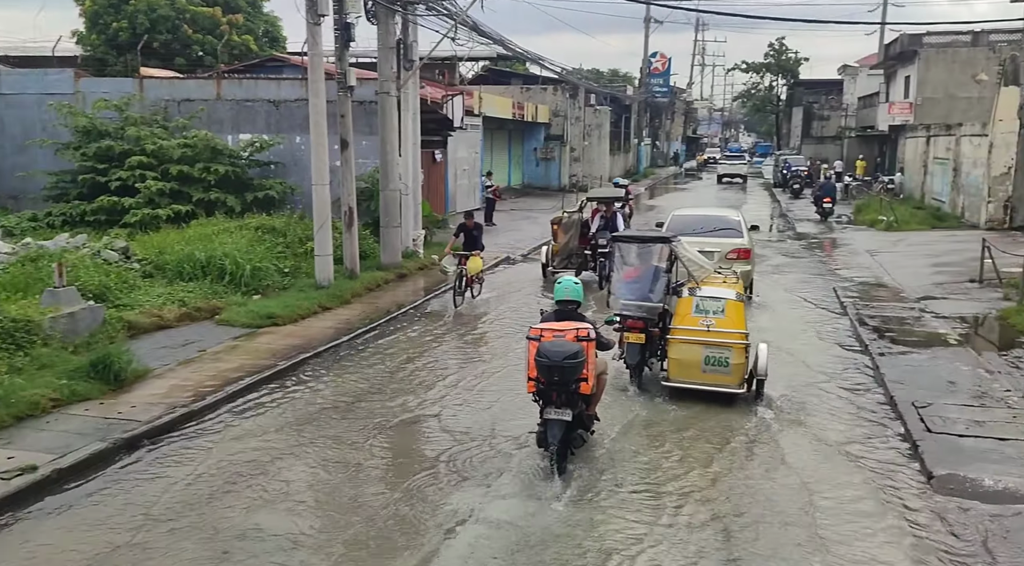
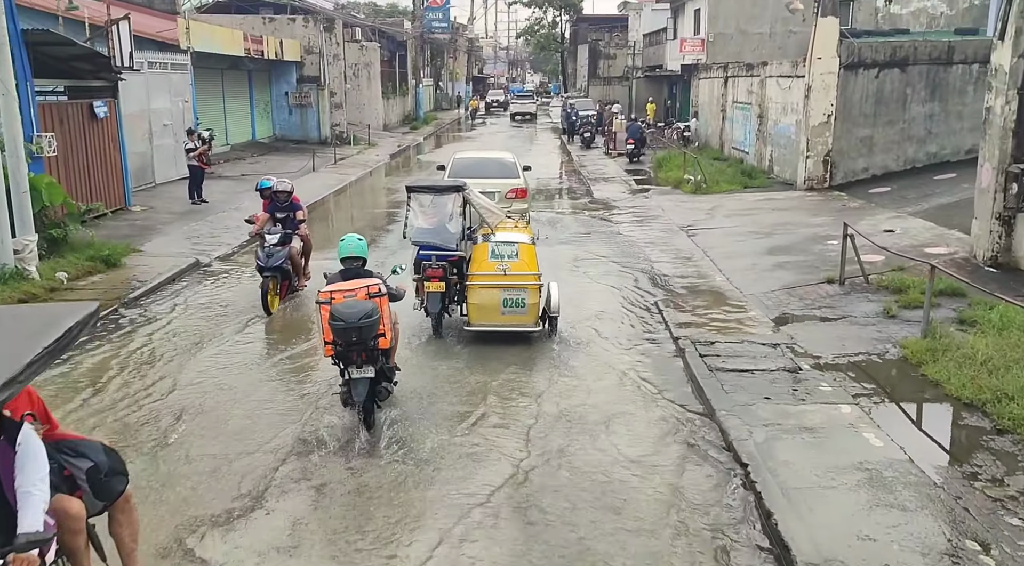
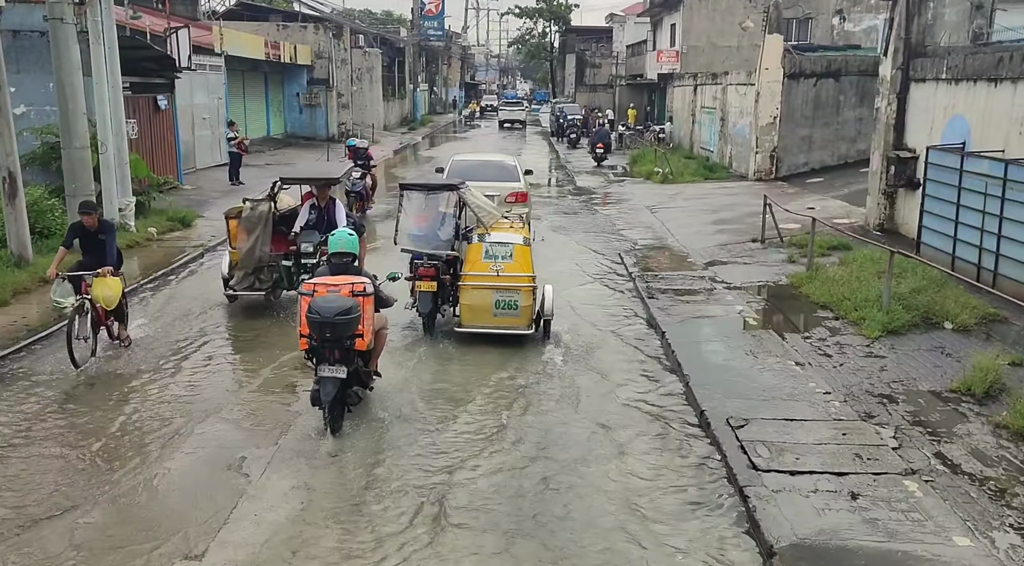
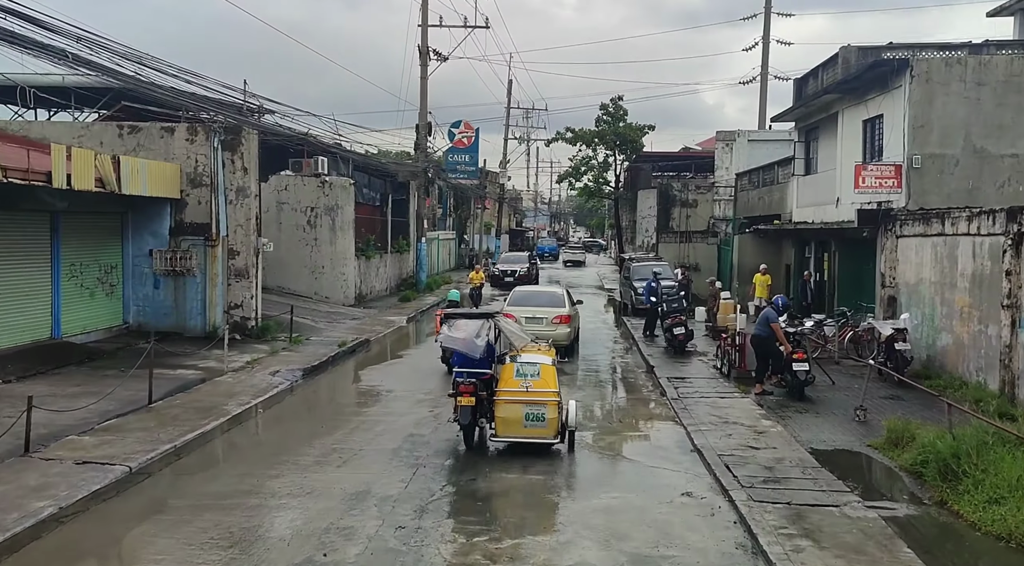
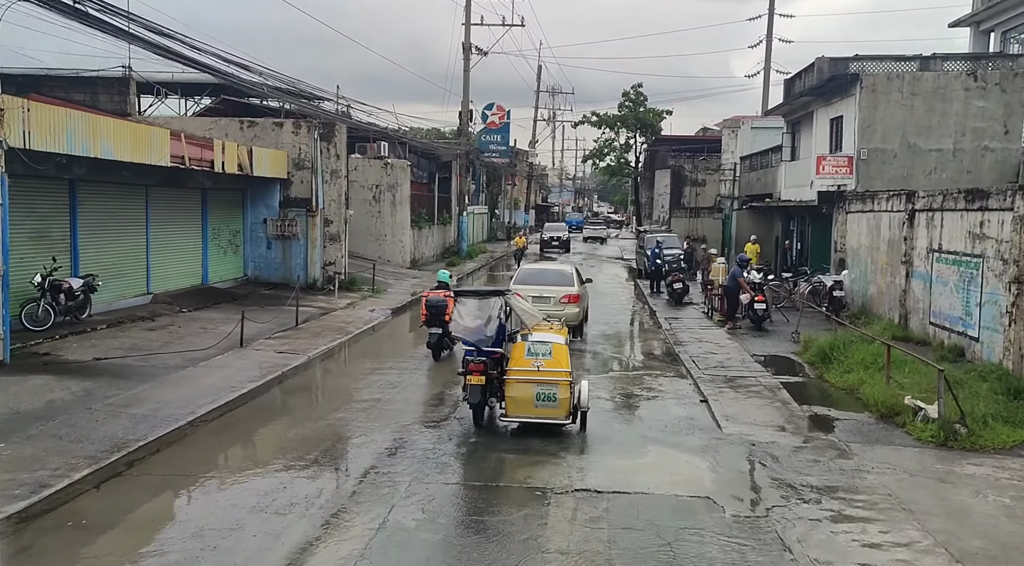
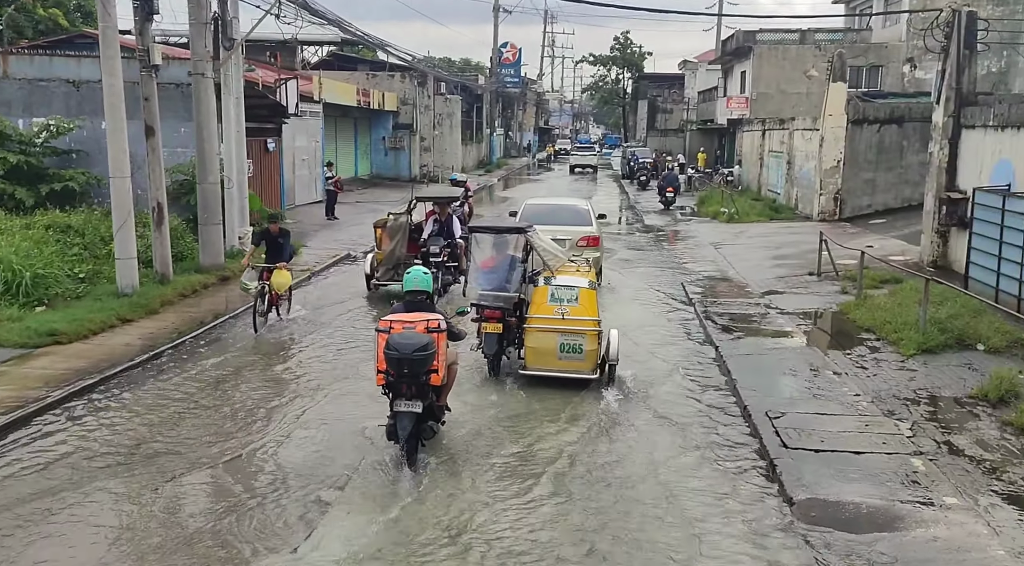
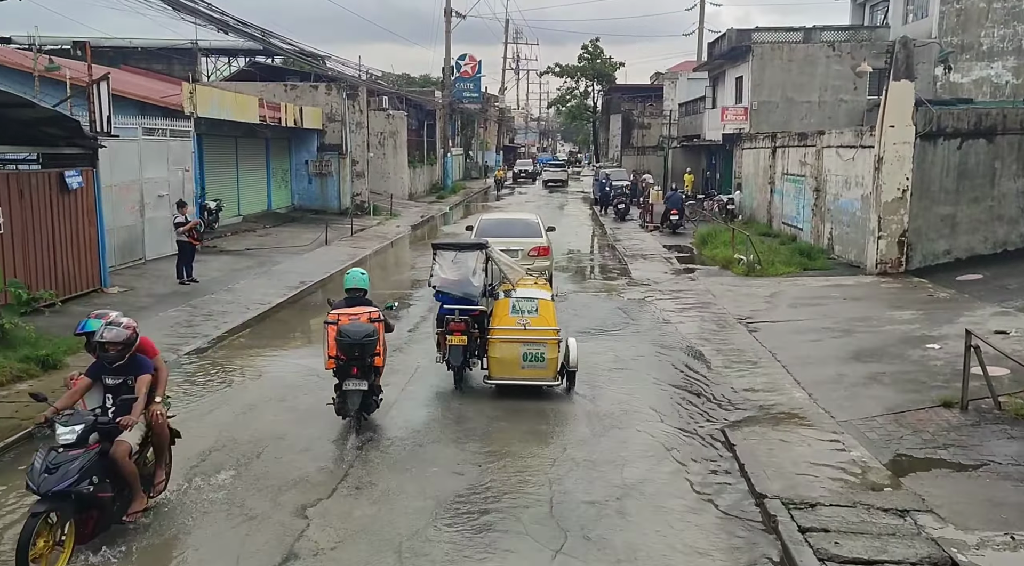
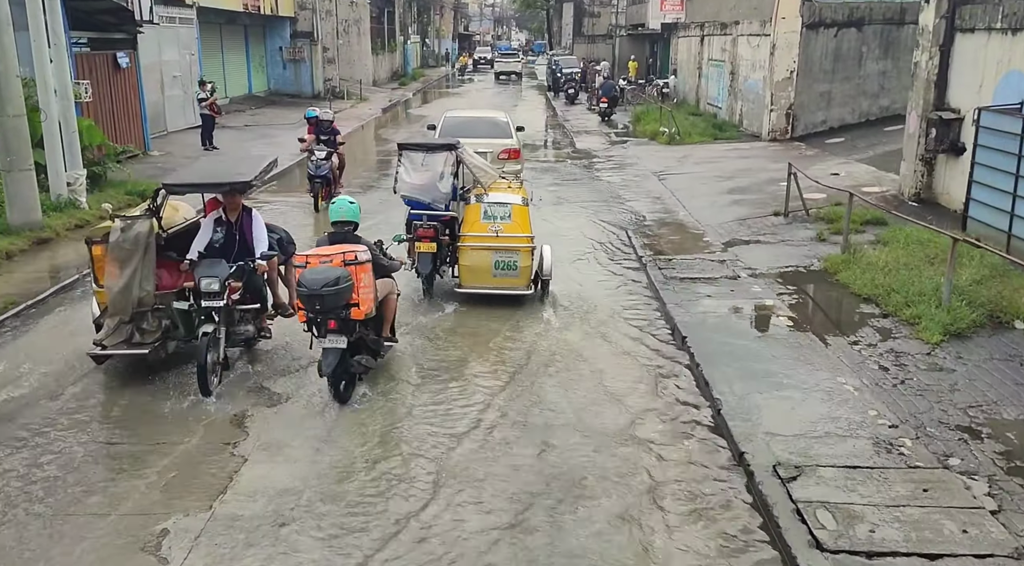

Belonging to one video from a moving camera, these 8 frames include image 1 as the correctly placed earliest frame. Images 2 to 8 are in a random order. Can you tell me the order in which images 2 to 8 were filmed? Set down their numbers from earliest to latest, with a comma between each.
6, 3, 8, 2, 7, 5, 4
